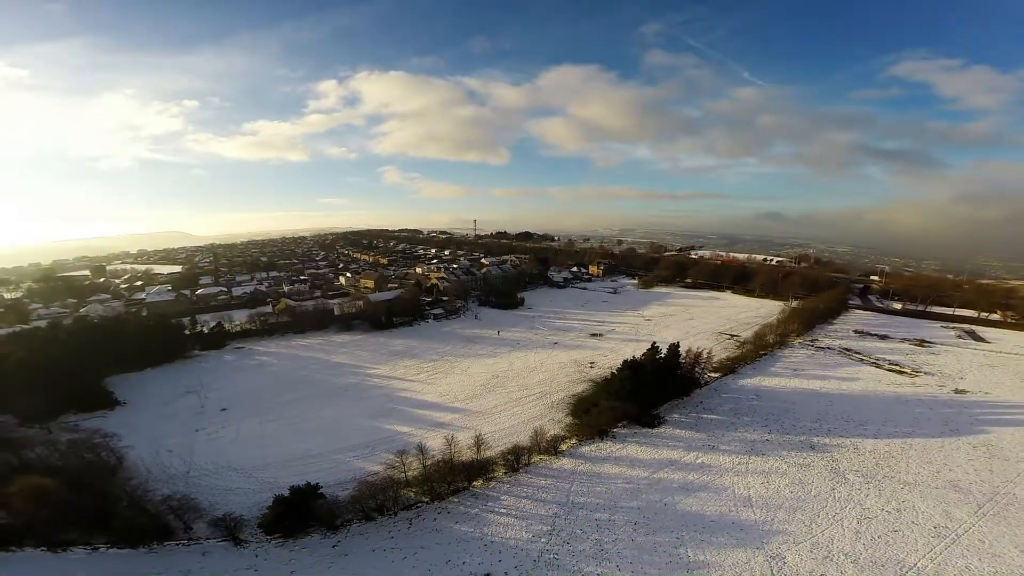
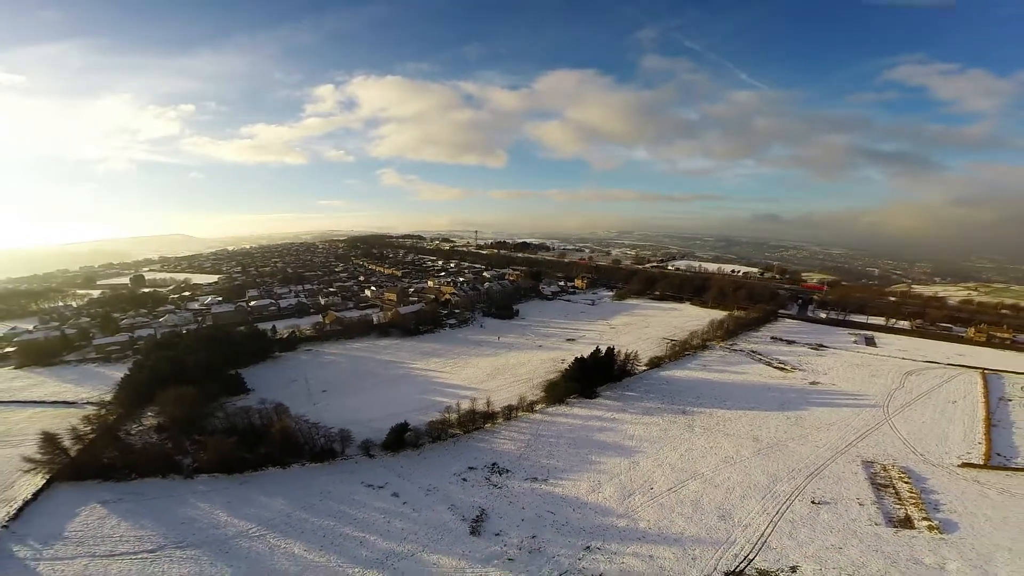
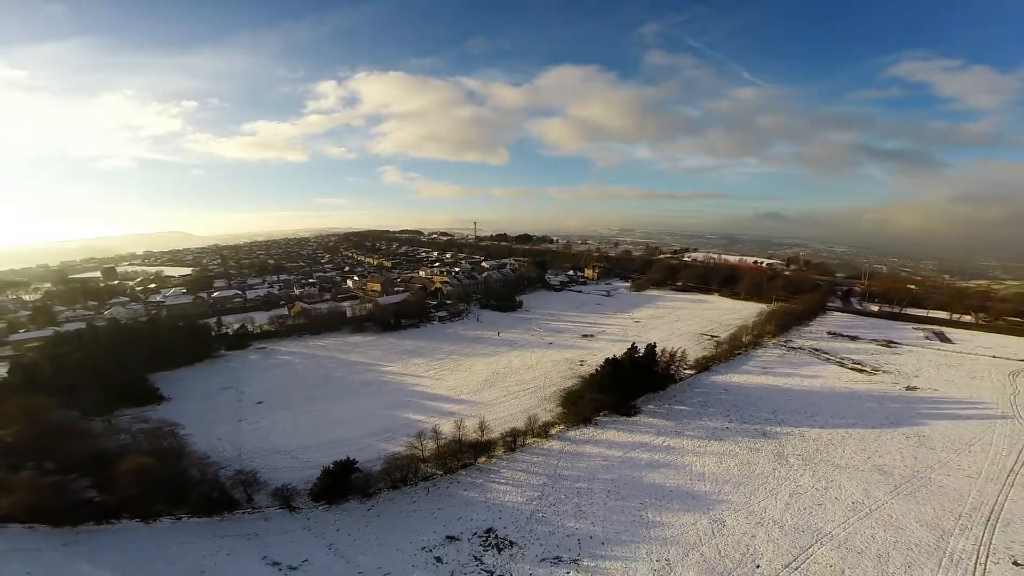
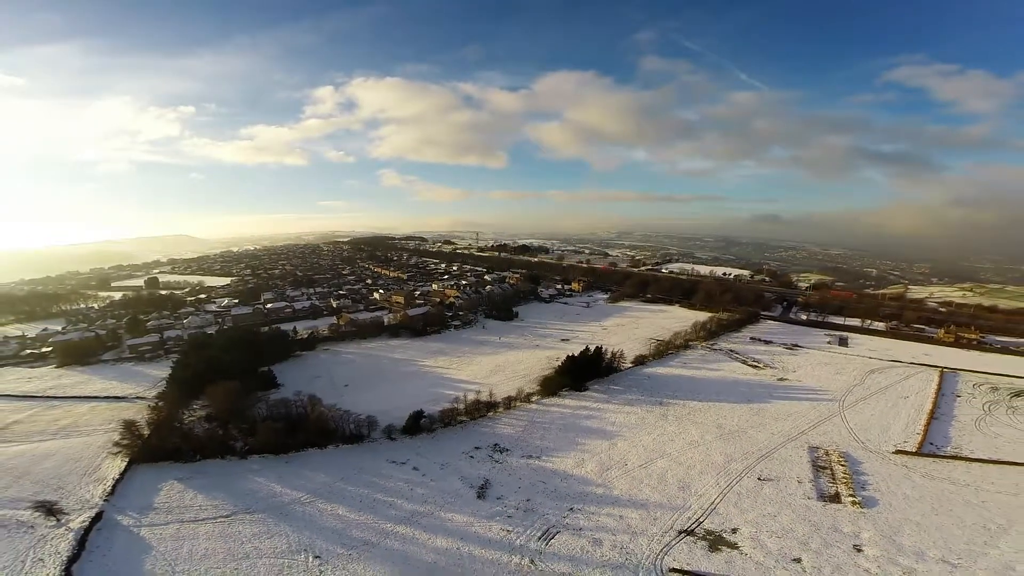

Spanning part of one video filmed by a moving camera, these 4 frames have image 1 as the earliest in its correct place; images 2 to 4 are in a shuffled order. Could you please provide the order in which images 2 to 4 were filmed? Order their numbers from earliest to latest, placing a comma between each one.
3, 2, 4
